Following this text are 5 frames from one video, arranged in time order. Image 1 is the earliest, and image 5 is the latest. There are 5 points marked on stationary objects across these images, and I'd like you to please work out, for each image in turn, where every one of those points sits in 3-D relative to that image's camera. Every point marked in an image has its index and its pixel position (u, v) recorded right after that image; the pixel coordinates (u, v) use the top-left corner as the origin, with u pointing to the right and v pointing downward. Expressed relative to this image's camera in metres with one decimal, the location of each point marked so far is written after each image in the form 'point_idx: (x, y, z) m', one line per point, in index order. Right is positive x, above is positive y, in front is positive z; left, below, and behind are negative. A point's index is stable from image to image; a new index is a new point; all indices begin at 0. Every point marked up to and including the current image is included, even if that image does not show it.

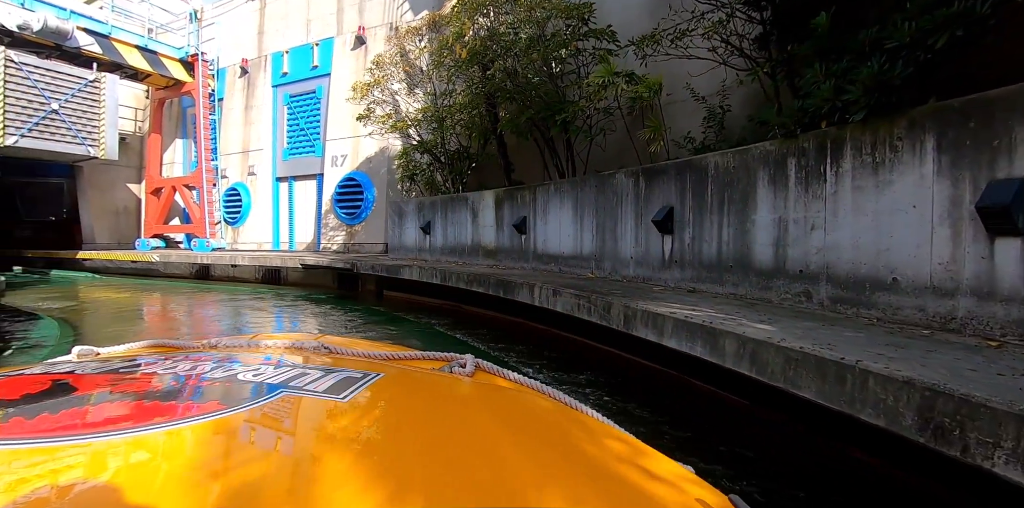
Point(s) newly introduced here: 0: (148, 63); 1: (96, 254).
0: (-6.3, +3.3, +8.1) m
1: (-7.3, 0.0, +8.3) m
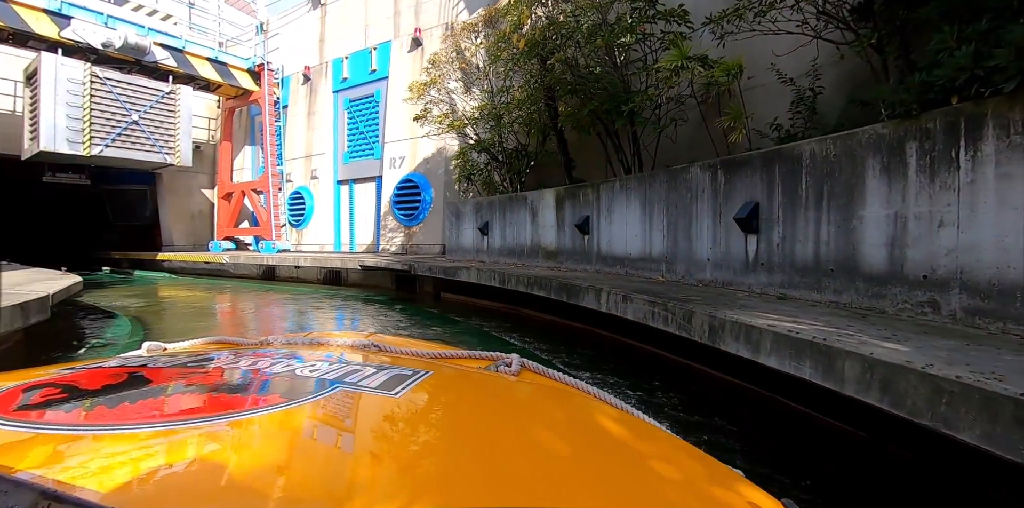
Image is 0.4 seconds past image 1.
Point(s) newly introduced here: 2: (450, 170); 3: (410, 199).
0: (-5.3, +3.2, +8.5) m
1: (-6.3, 0.0, +8.9) m
2: (-1.0, +1.4, +7.6) m
3: (-1.7, +0.9, +8.1) m
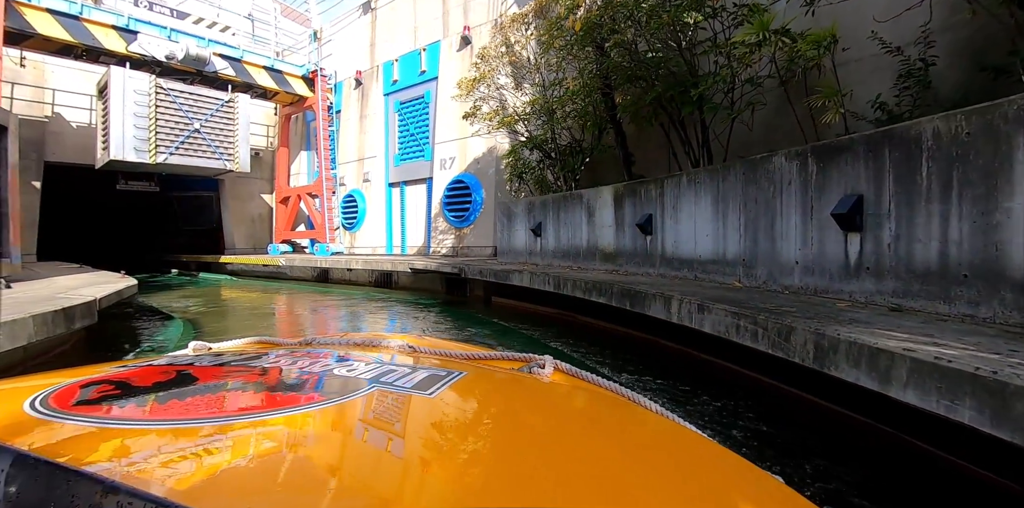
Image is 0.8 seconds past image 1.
0: (-4.4, +3.2, +8.8) m
1: (-5.3, -0.1, +9.2) m
2: (-0.2, +1.3, +7.4) m
3: (-0.8, +0.9, +8.0) m
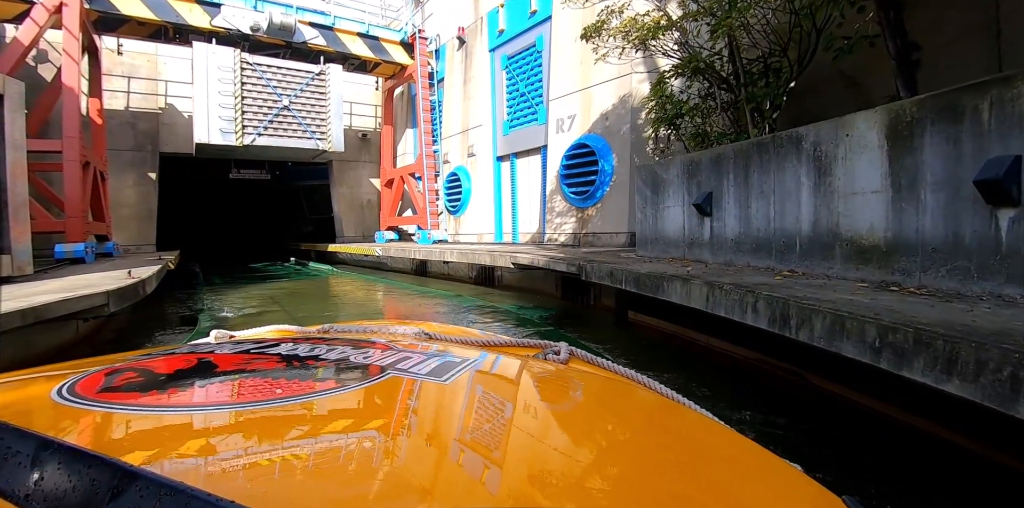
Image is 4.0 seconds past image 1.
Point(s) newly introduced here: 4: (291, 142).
0: (-2.3, +3.3, +7.8) m
1: (-3.1, +0.1, +8.6) m
2: (+1.4, +1.5, +5.5) m
3: (+0.9, +1.1, +6.2) m
4: (-3.3, +1.7, +7.0) m
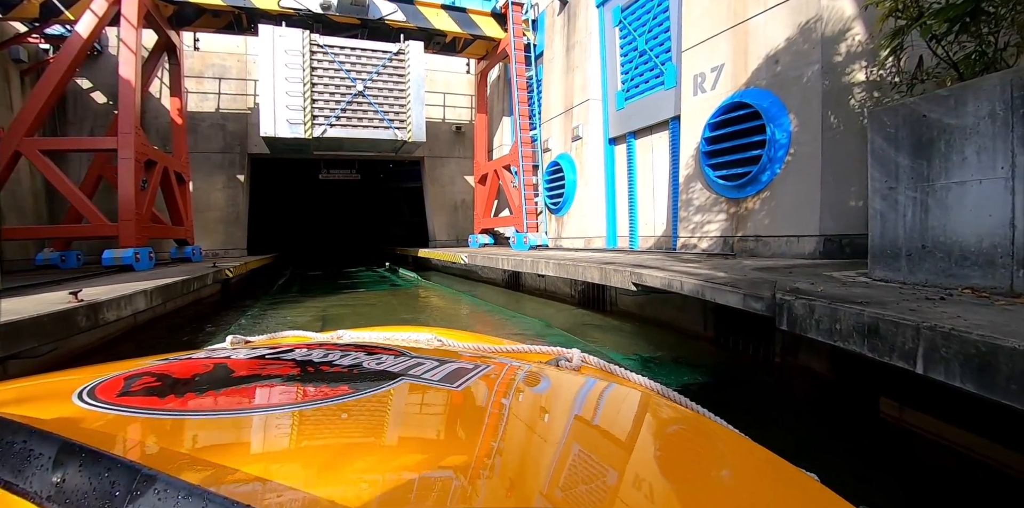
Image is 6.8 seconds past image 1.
0: (-0.8, +3.2, +6.8) m
1: (-1.3, 0.0, +7.7) m
2: (+2.4, +1.4, +3.7) m
3: (+2.0, +1.0, +4.5) m
4: (-1.9, +1.6, +6.3) m
